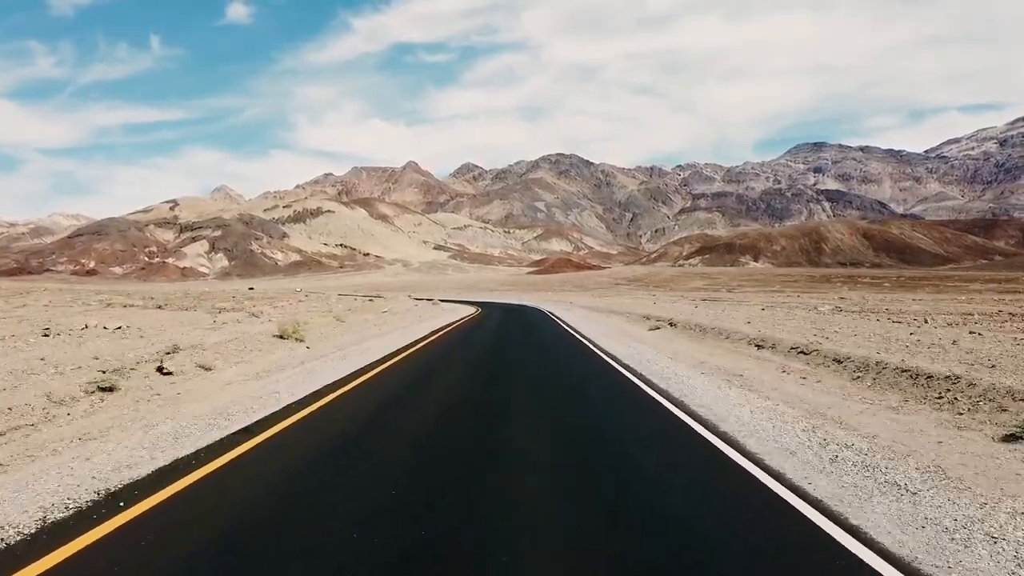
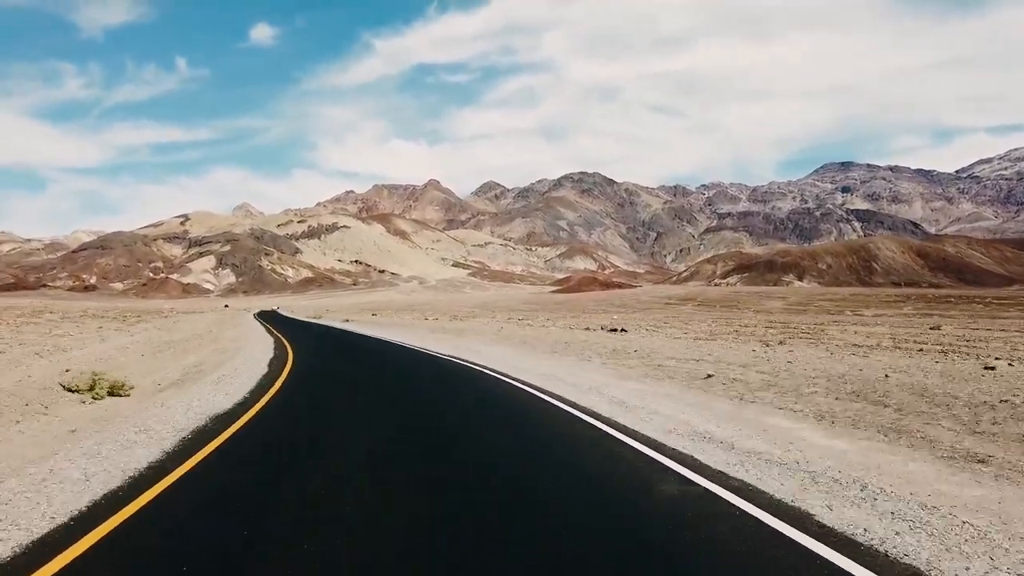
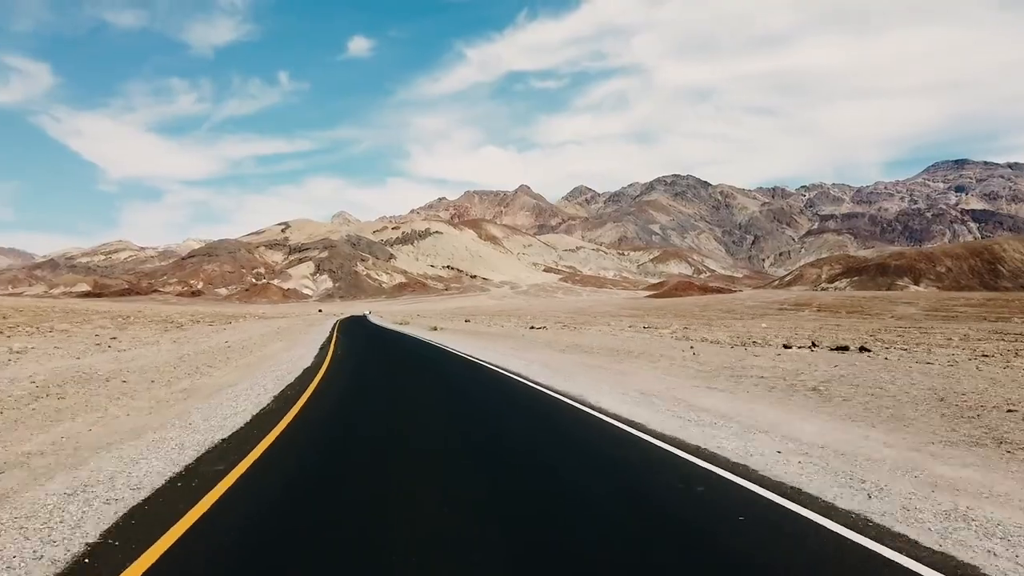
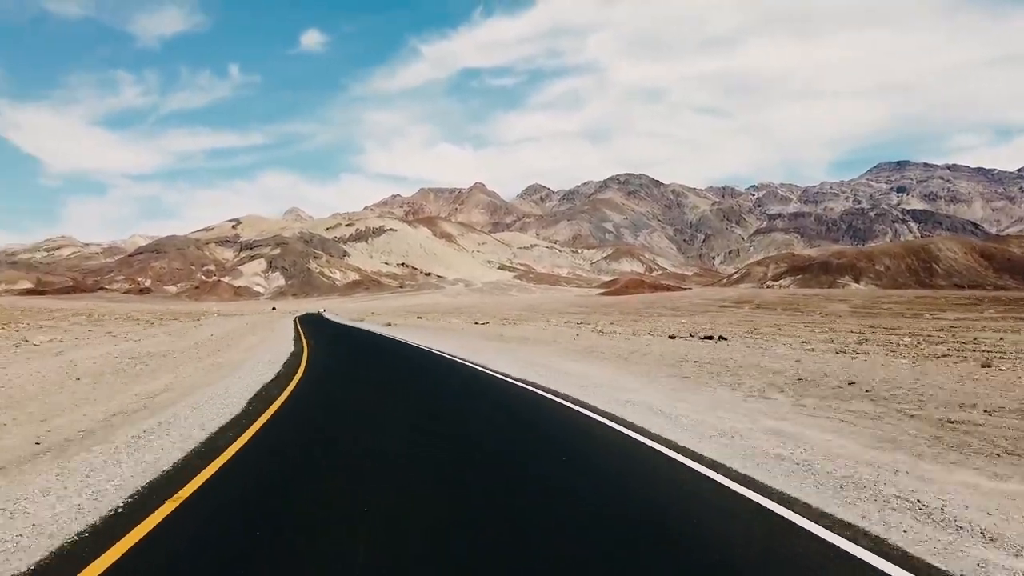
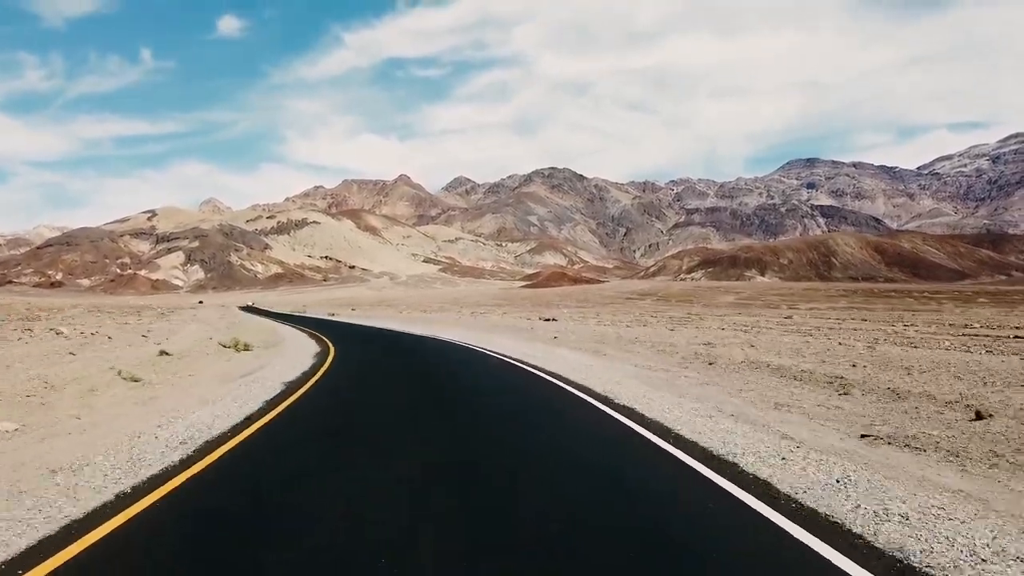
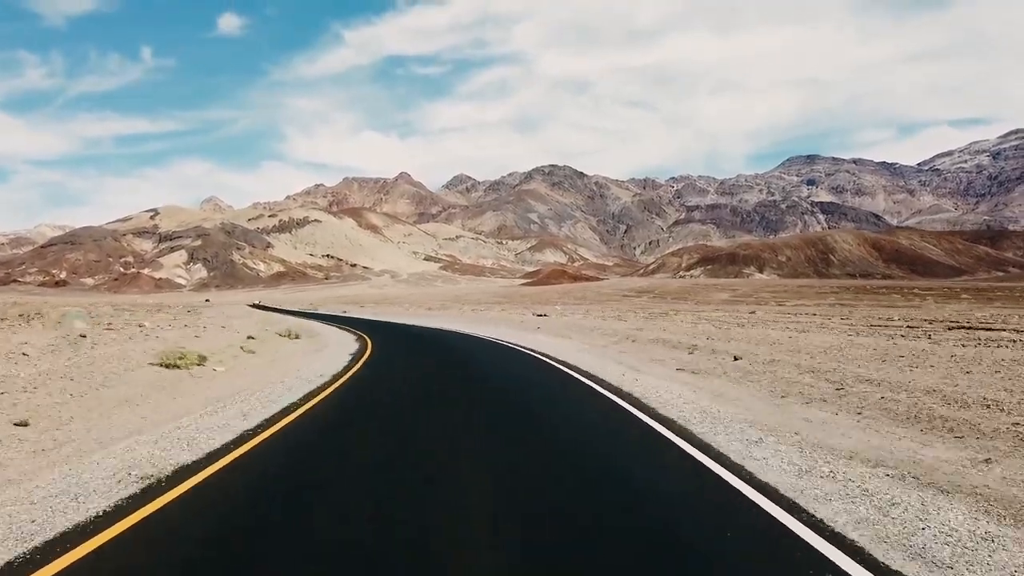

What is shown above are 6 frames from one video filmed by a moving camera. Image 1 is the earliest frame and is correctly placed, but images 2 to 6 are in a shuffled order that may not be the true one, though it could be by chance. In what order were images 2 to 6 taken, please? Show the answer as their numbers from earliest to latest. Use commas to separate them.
6, 5, 2, 4, 3
